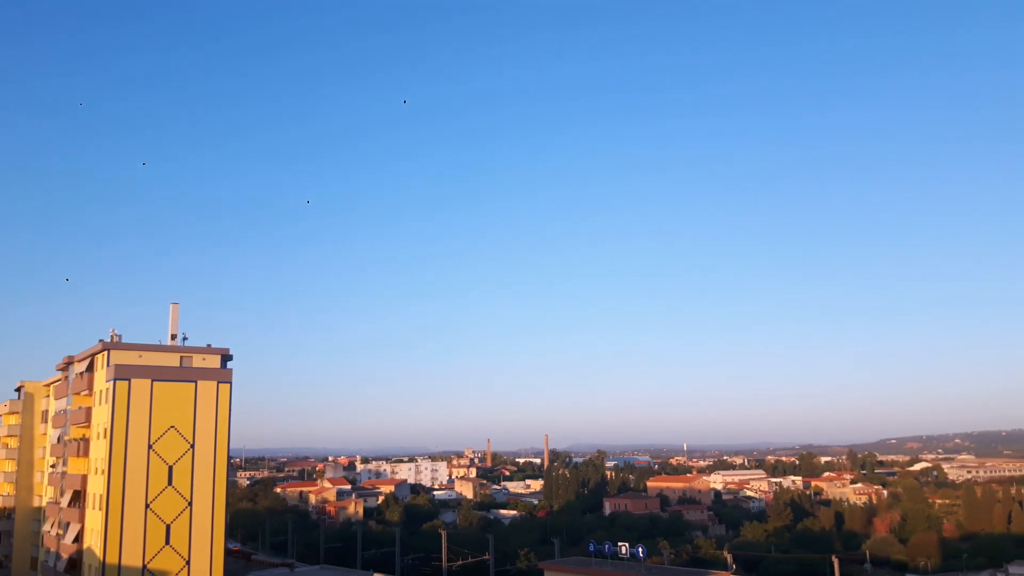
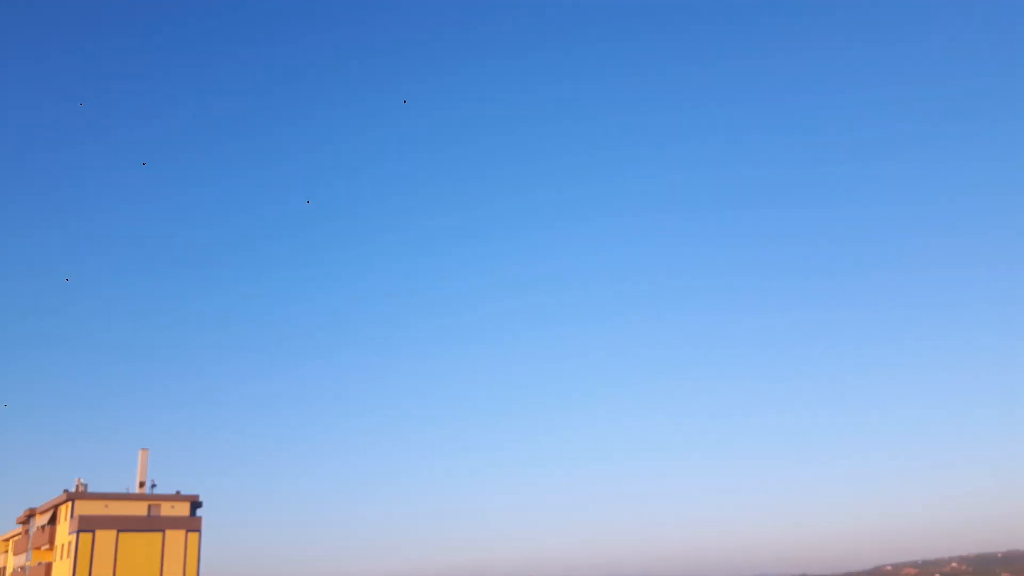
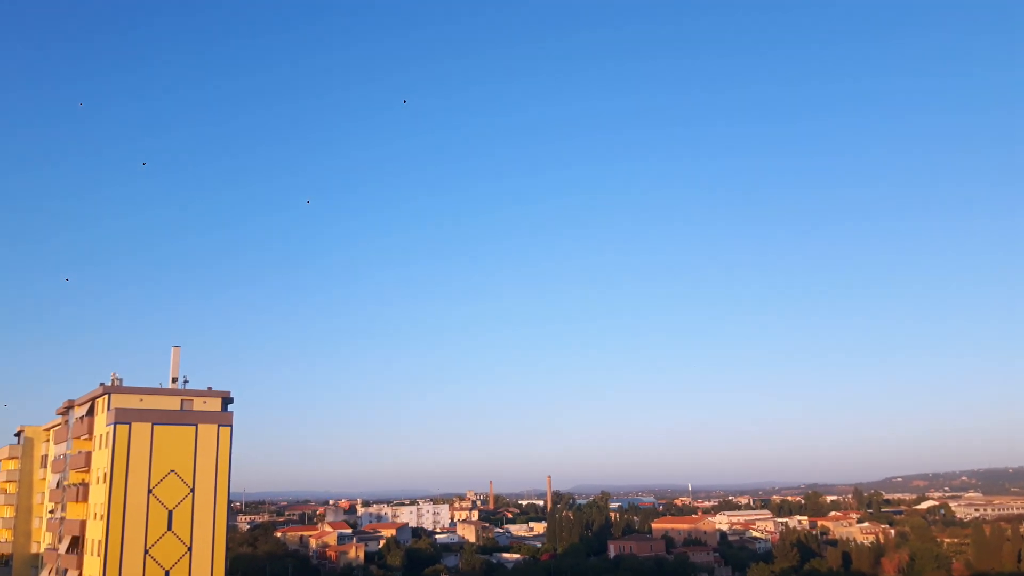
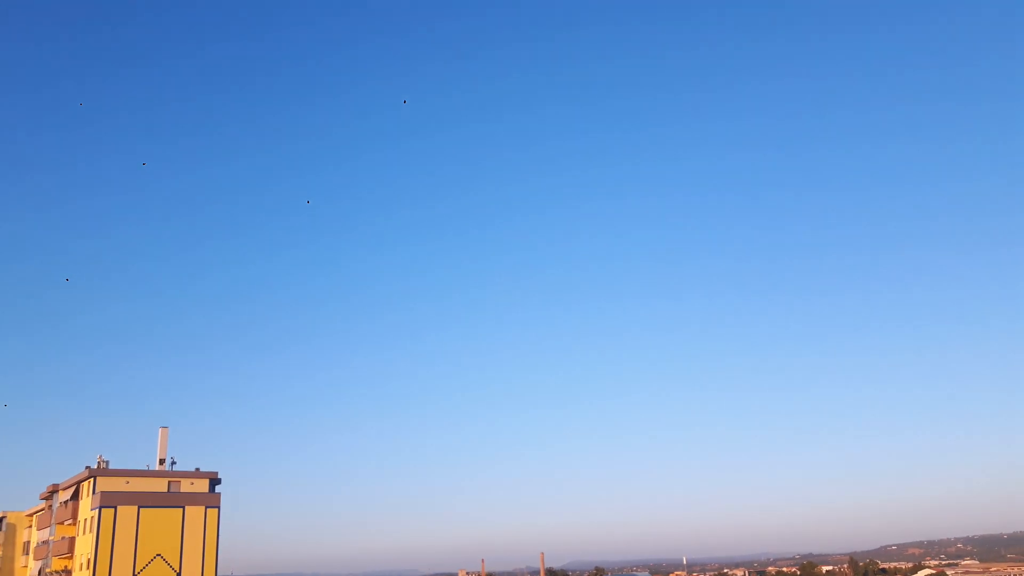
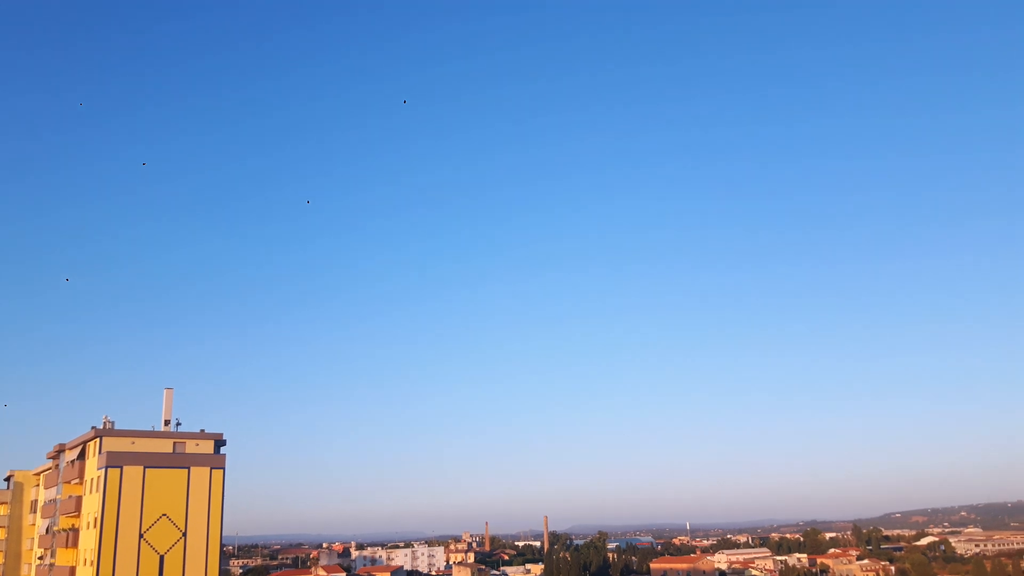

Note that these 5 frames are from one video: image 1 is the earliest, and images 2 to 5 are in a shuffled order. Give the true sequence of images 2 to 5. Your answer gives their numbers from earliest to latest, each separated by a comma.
3, 5, 4, 2
